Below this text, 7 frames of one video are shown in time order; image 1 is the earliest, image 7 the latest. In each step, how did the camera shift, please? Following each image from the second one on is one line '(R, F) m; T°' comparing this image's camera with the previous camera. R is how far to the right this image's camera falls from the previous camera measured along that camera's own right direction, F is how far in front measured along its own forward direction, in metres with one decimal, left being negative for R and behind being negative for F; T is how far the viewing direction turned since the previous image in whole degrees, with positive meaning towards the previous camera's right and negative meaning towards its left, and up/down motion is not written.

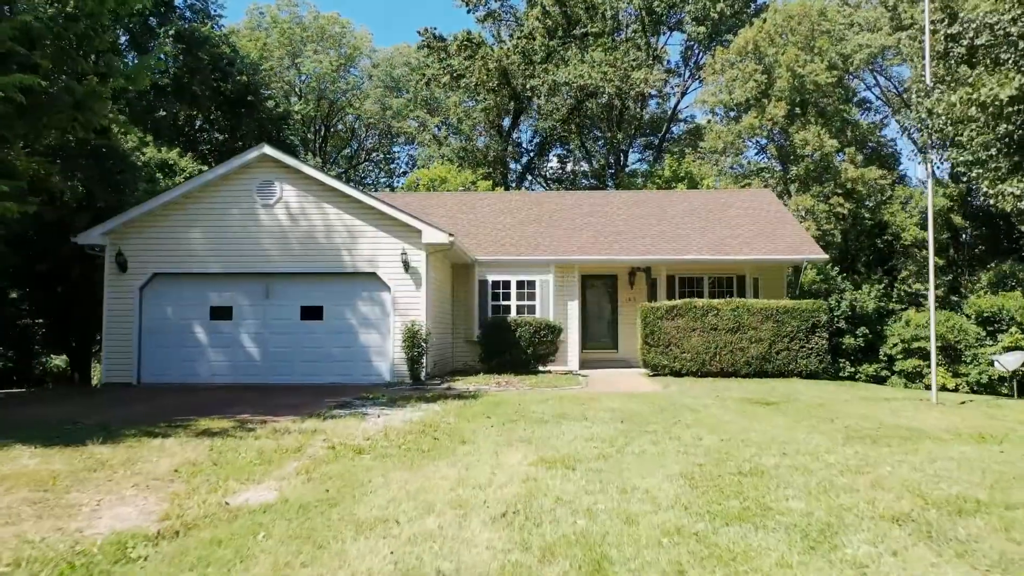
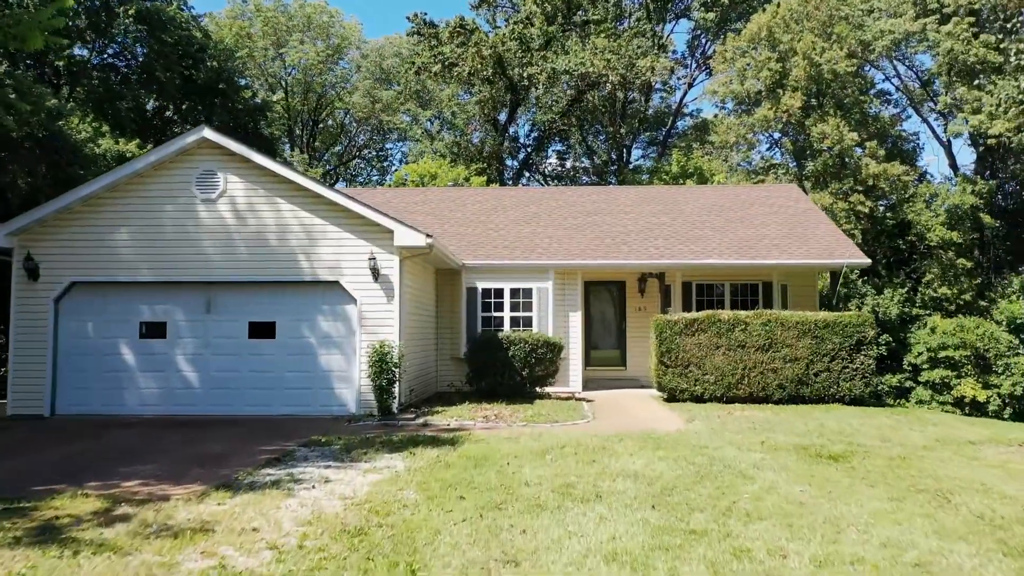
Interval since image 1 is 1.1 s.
(+0.1, +2.3) m; 0°
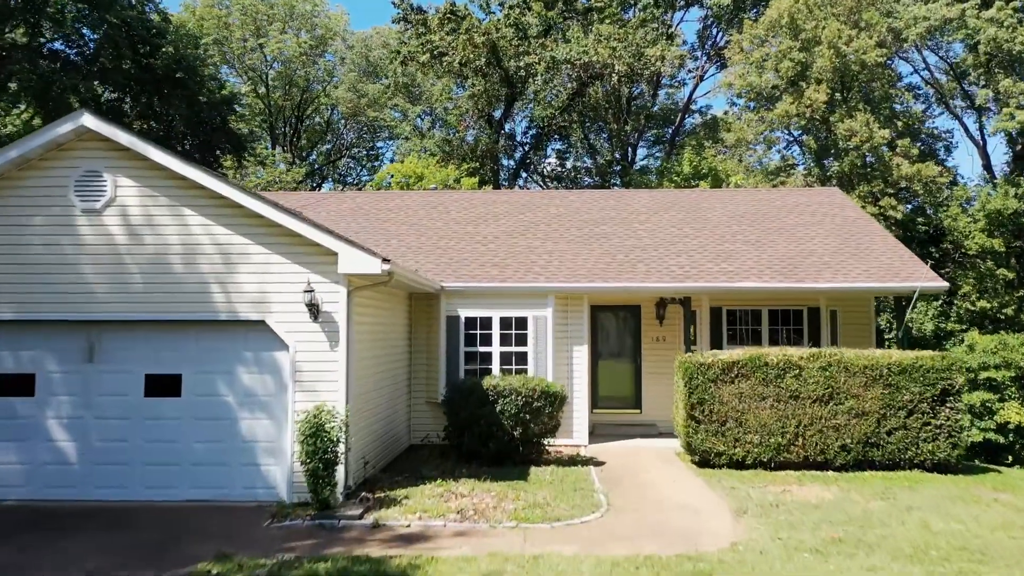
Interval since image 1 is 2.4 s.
(+0.1, +2.9) m; 0°
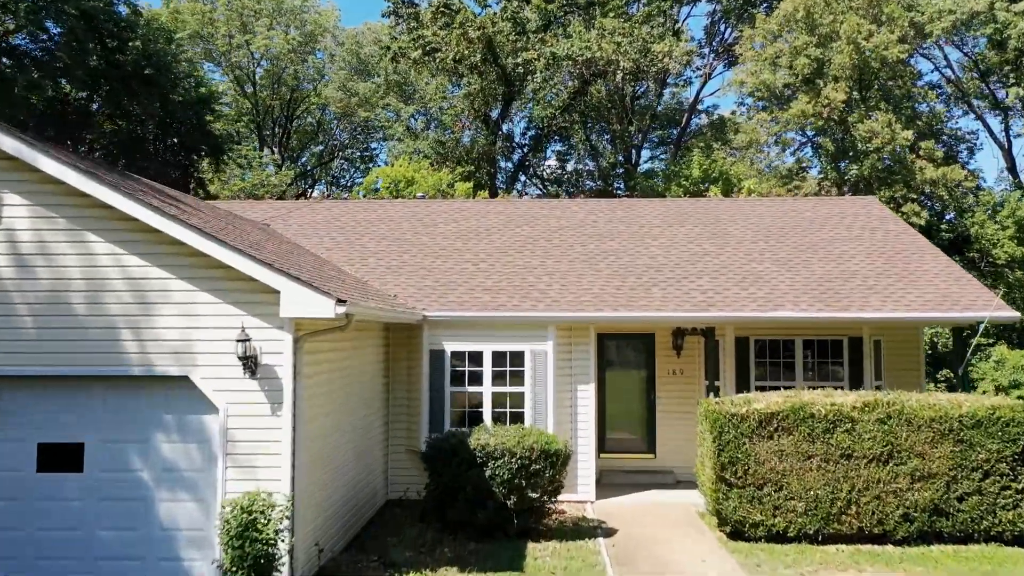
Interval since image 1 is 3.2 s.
(+0.1, +1.8) m; 0°
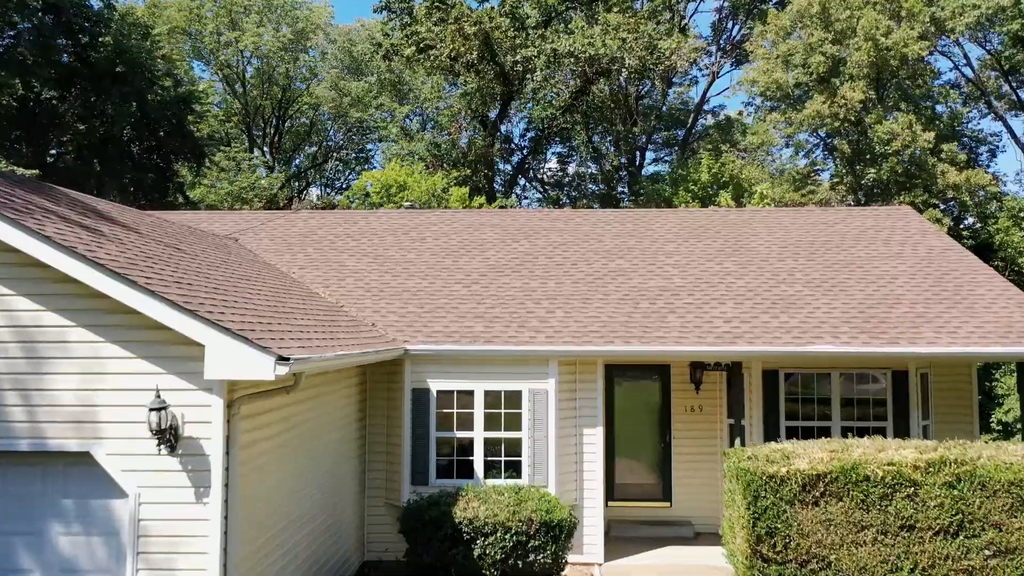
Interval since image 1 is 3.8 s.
(+0.1, +1.4) m; 0°
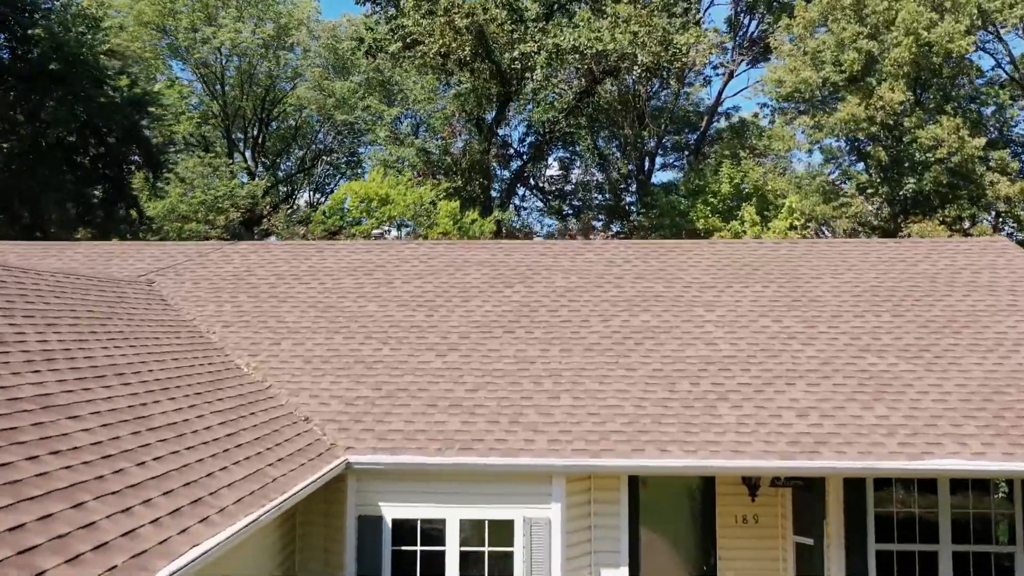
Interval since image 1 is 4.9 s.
(+0.1, +2.7) m; 0°
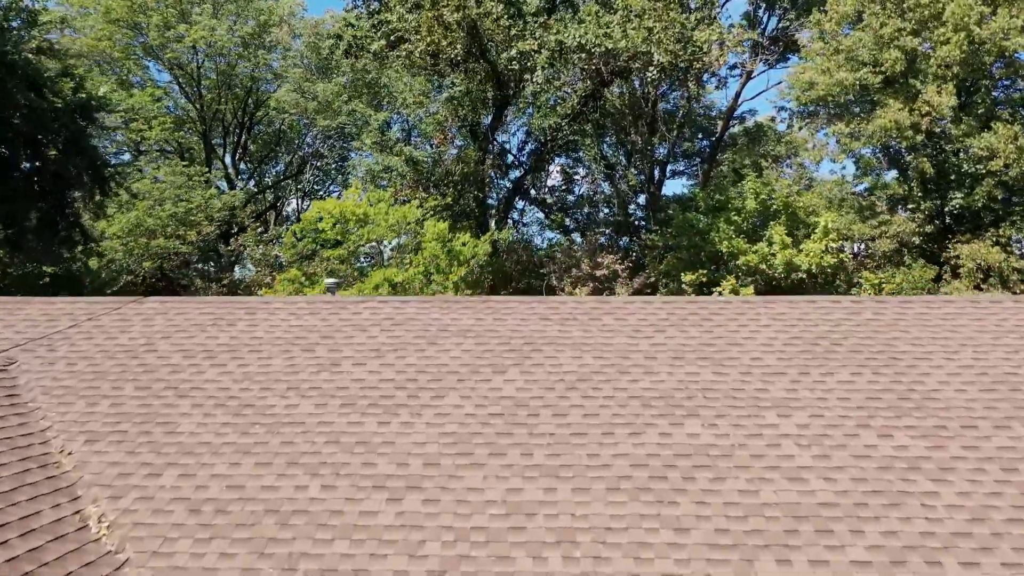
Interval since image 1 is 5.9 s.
(+0.1, +2.6) m; 0°
